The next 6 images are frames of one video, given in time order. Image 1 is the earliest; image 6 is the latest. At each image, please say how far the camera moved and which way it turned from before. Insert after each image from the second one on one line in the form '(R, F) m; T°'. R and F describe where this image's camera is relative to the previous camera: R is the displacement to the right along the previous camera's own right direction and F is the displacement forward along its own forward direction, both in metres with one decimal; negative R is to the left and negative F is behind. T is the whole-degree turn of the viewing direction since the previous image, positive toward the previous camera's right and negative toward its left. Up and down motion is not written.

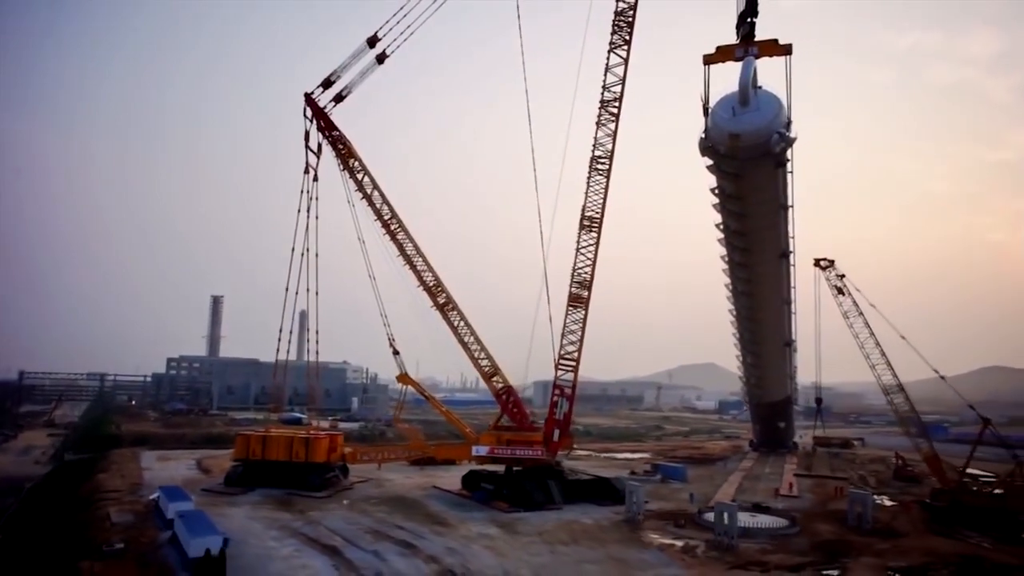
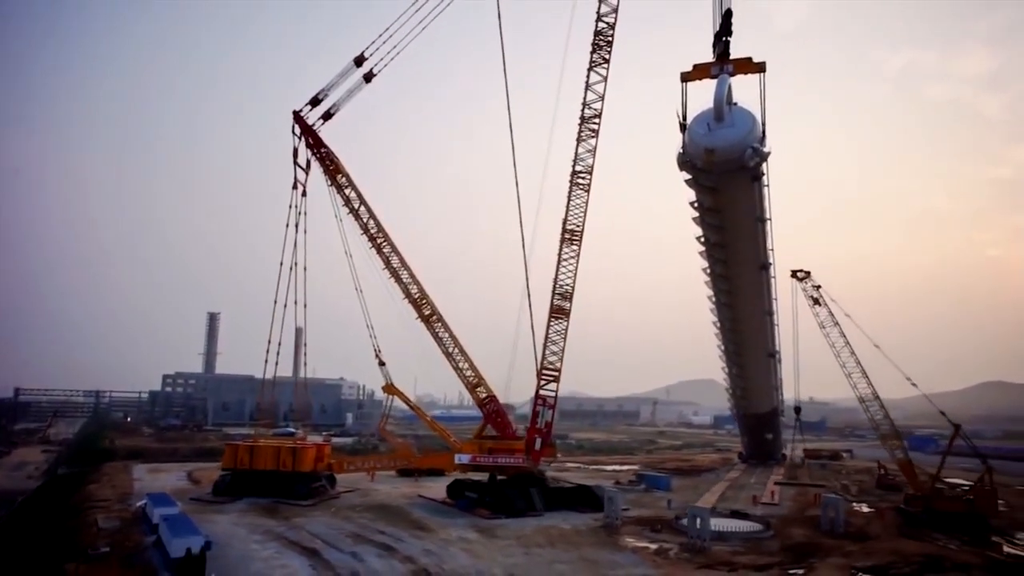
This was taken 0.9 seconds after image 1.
(+0.6, -0.6) m; 0°
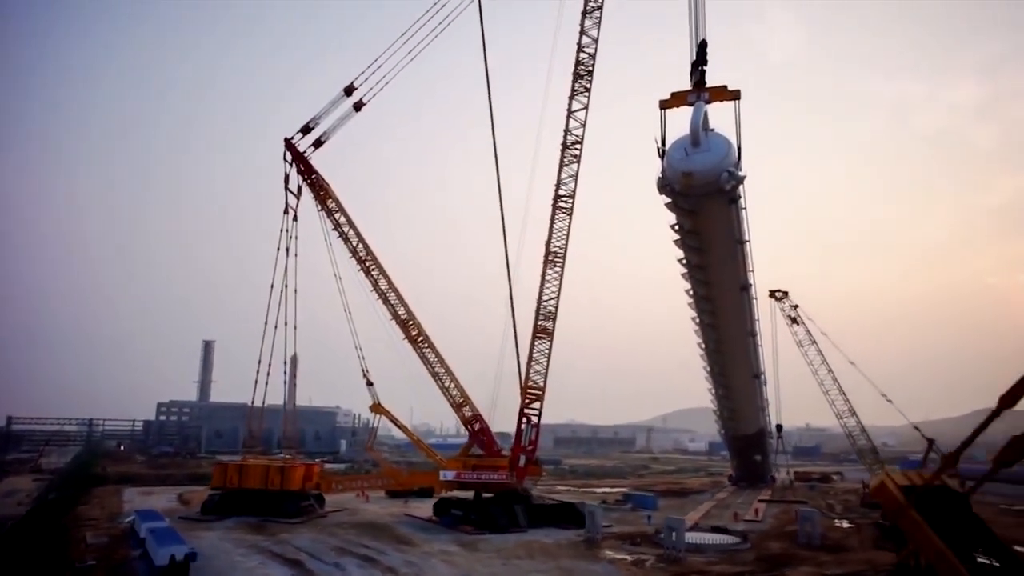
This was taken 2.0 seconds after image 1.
(+0.5, -0.7) m; 0°
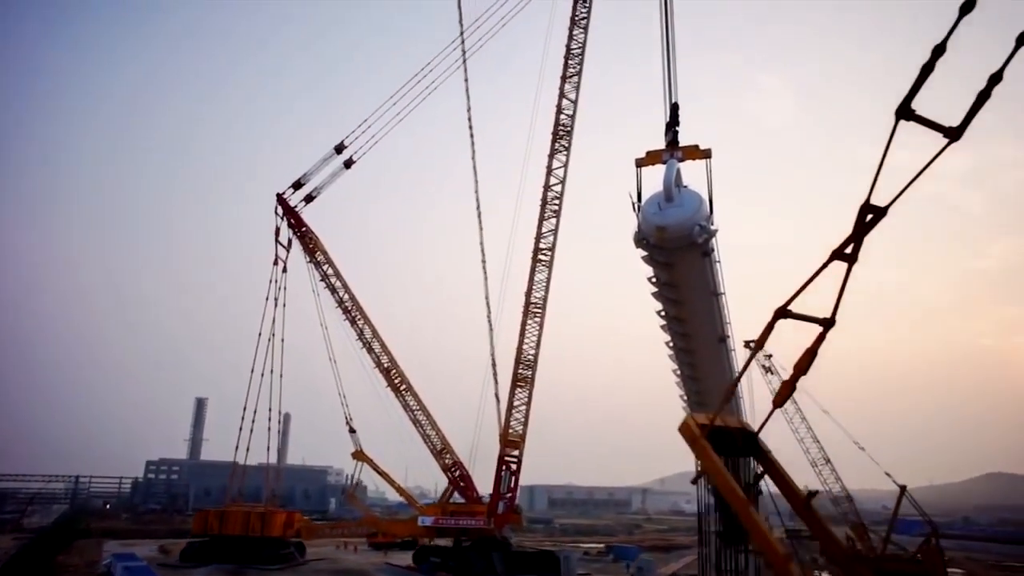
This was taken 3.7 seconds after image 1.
(+0.7, -0.8) m; 0°
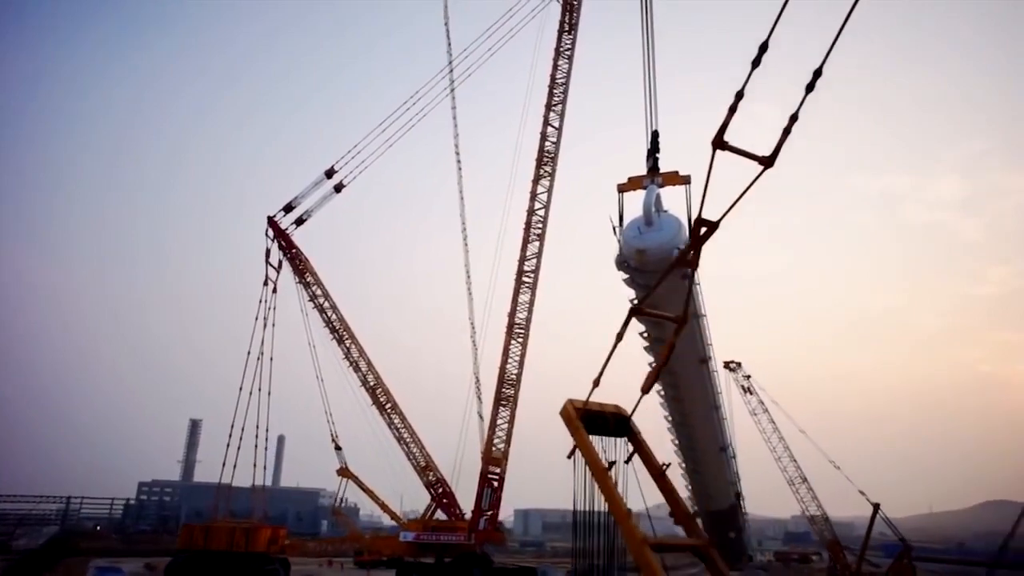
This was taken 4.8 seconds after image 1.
(+0.6, -0.7) m; 0°
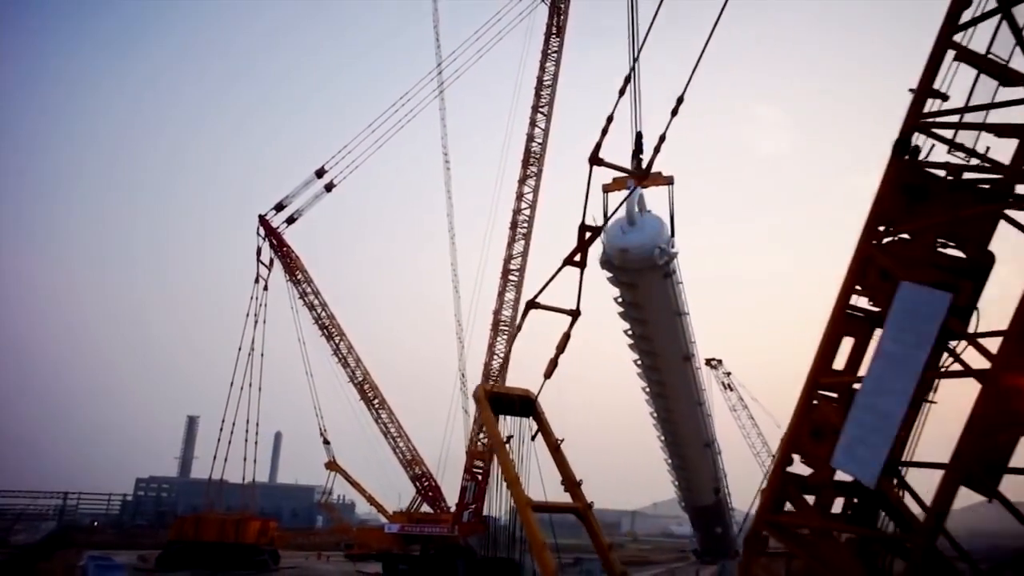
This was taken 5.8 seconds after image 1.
(+0.6, -0.6) m; 0°
